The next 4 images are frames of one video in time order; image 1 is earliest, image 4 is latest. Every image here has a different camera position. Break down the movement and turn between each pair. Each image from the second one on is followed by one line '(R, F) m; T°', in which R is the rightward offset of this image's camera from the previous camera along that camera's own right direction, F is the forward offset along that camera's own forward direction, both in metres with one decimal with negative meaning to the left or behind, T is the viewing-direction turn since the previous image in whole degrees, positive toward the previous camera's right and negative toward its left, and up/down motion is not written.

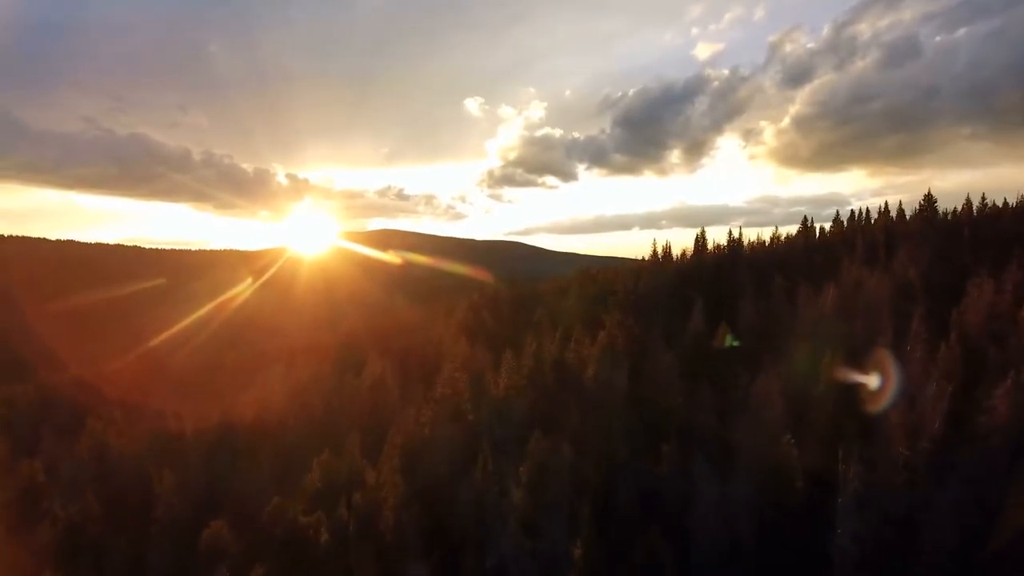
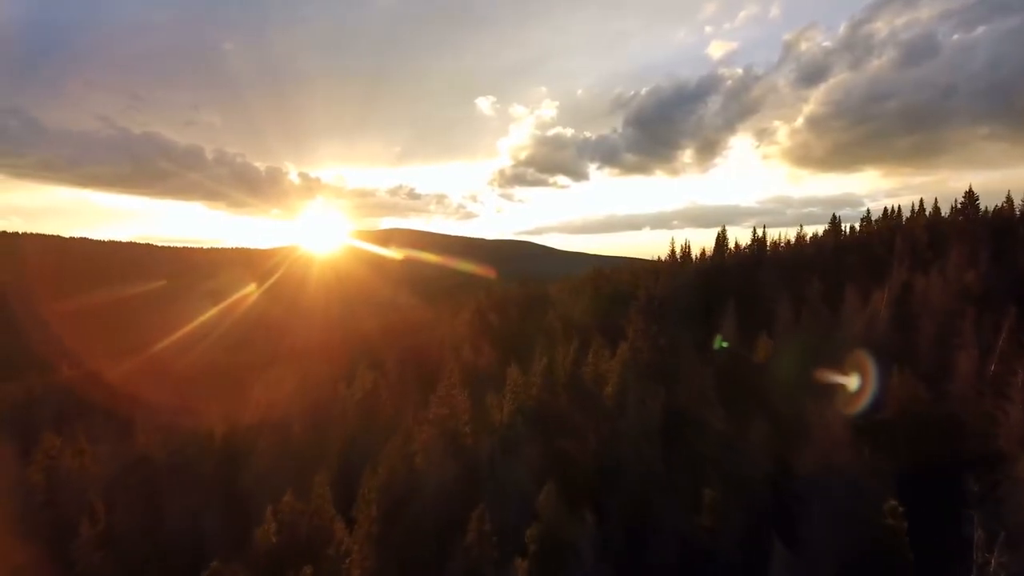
(0.0, +0.9) m; -1°
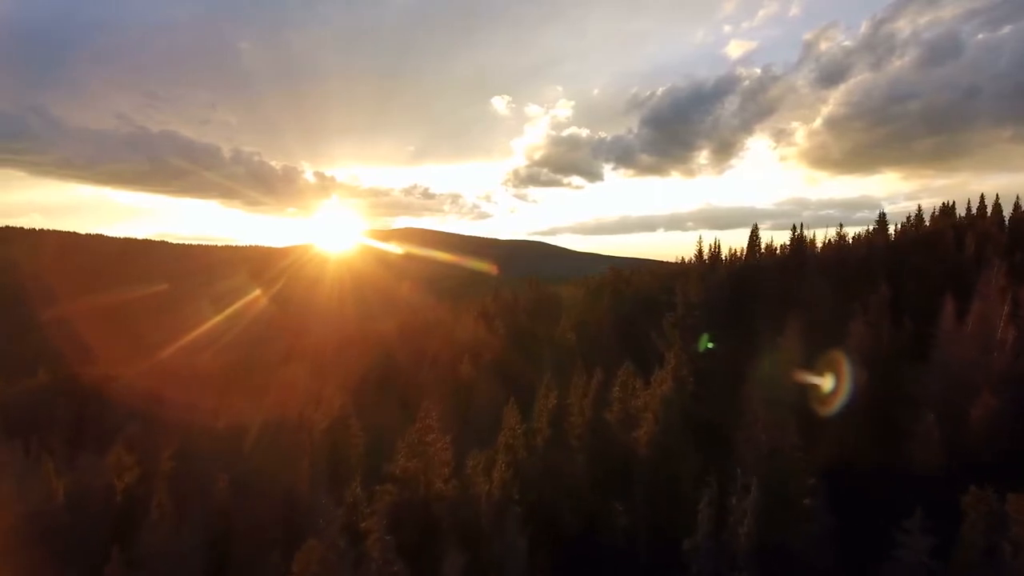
(-0.1, +1.3) m; -1°
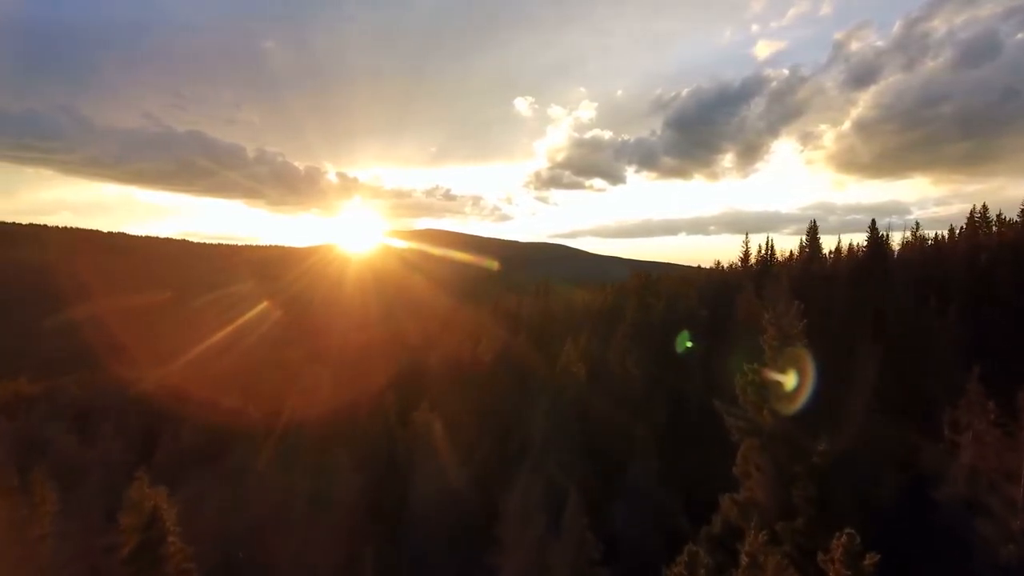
(0.0, +2.3) m; -2°
